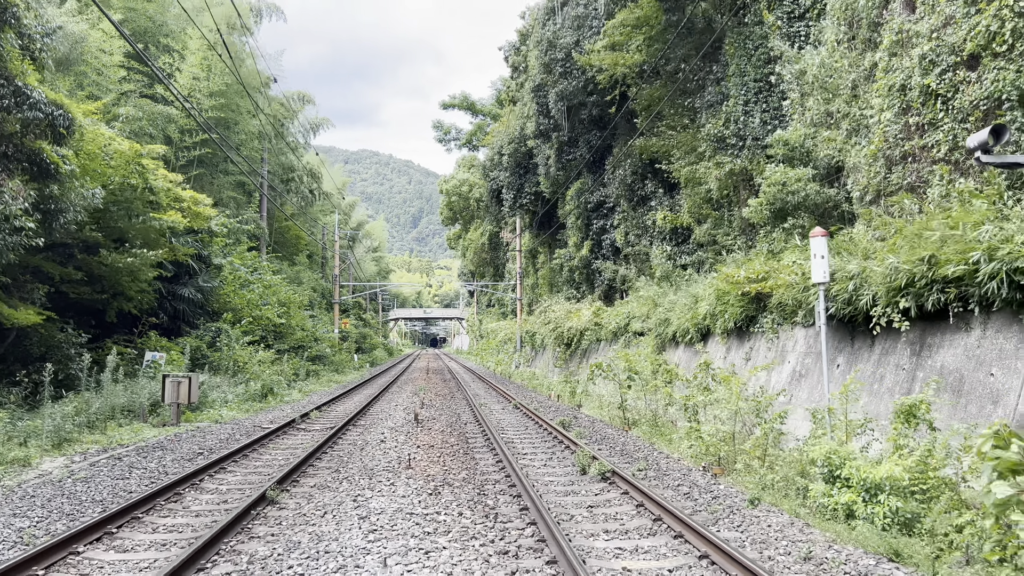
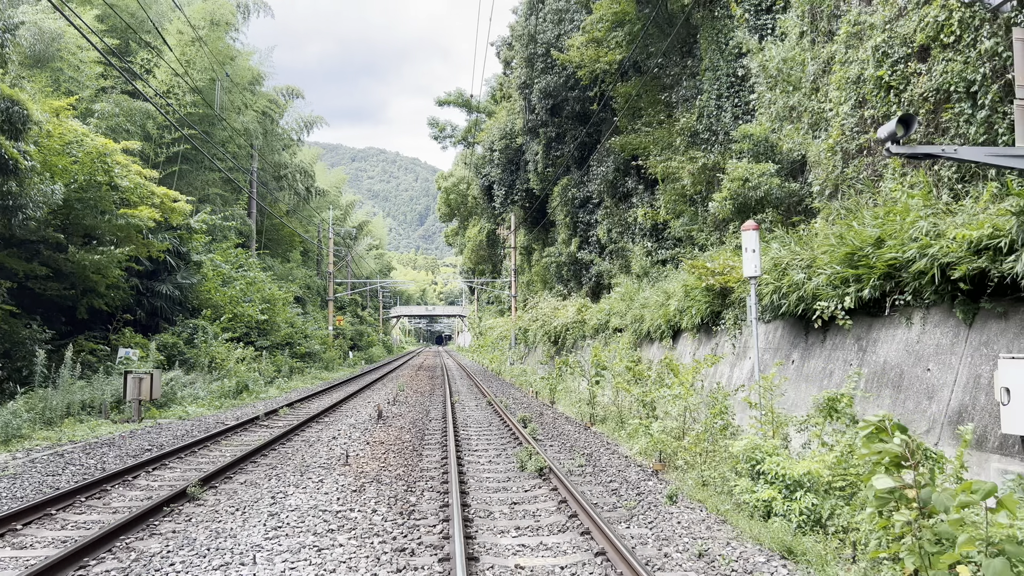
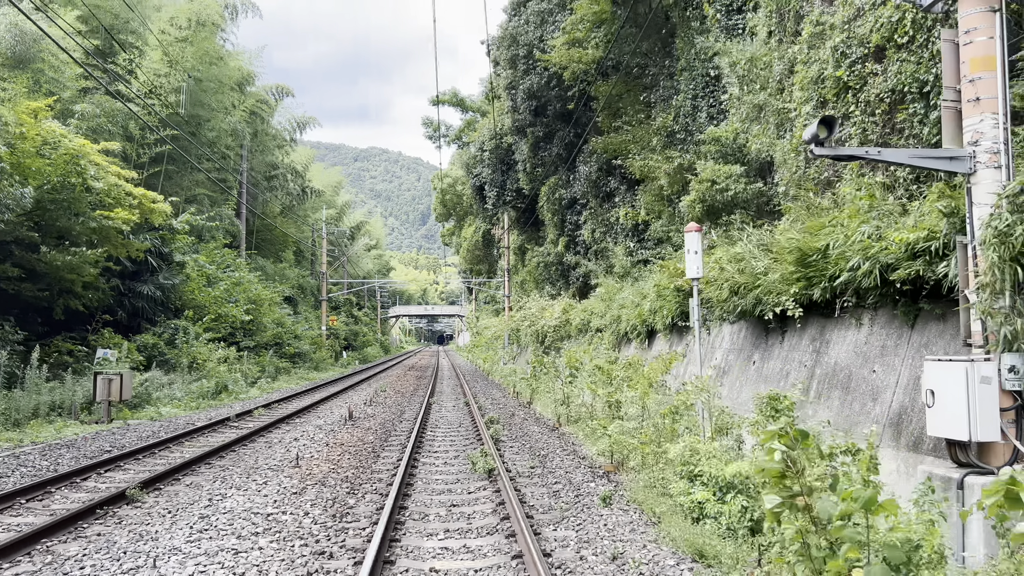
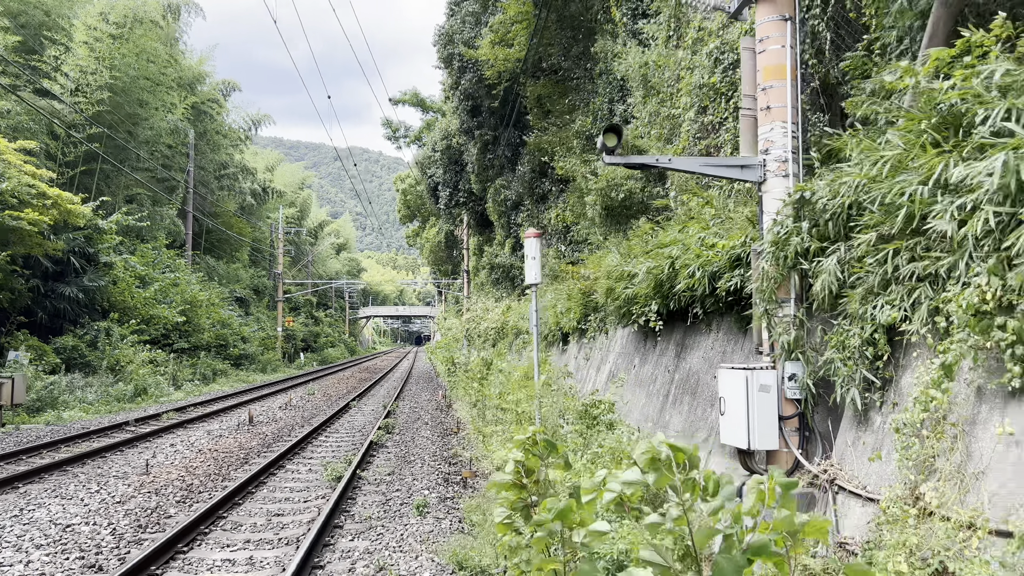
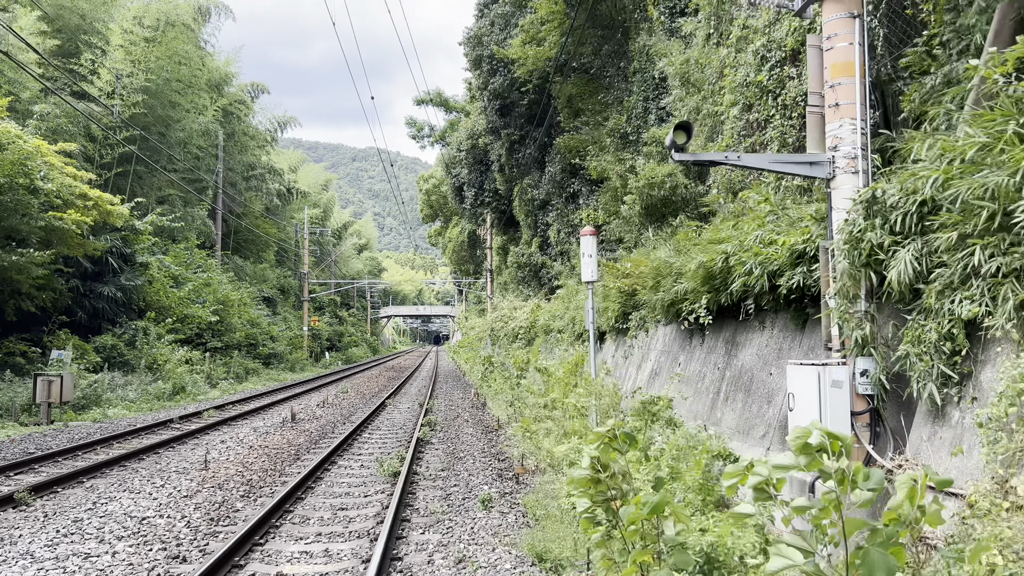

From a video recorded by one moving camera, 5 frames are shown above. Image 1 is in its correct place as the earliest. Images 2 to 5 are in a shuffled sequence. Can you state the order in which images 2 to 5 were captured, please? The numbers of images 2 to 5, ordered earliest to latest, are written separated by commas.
2, 3, 5, 4
